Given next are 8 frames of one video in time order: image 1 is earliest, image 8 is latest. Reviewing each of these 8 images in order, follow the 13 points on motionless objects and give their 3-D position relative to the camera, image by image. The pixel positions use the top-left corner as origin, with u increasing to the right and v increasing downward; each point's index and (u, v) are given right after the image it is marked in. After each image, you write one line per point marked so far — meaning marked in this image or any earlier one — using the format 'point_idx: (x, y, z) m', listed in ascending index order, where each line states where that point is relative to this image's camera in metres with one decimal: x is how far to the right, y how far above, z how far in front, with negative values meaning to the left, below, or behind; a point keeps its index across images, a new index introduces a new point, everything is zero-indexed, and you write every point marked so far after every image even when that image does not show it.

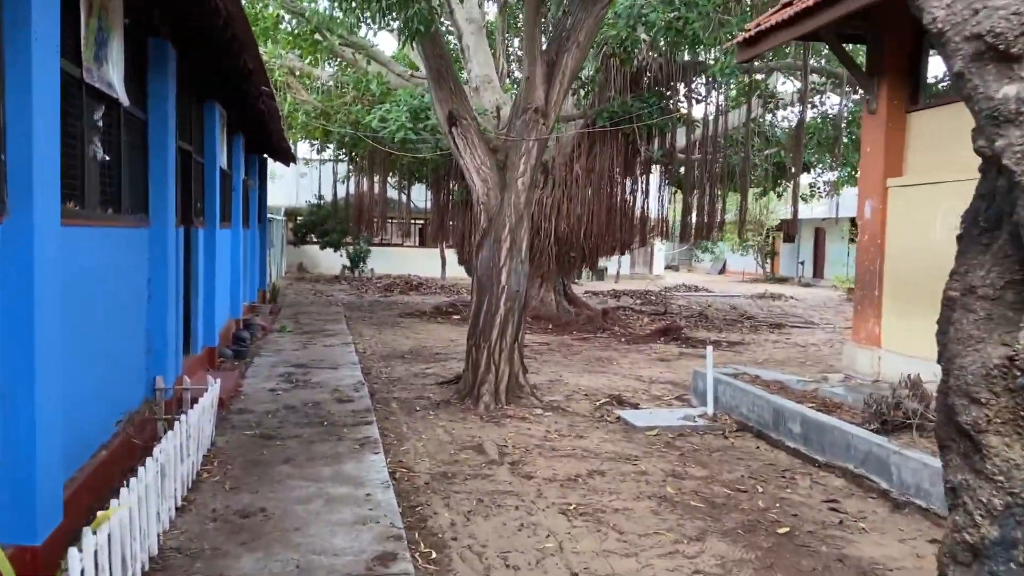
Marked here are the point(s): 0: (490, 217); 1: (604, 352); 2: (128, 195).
0: (-0.2, +0.6, +6.2) m
1: (+1.2, -0.8, +10.1) m
2: (-2.2, +0.5, +4.6) m
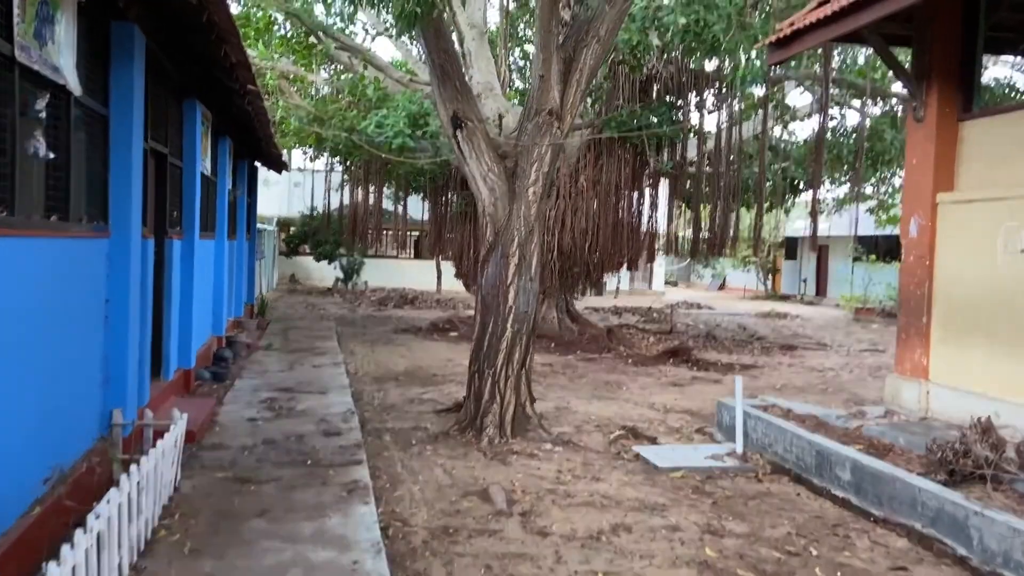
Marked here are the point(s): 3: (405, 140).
0: (-0.1, +0.4, +5.6) m
1: (+1.2, -1.0, +9.4) m
2: (-2.1, +0.4, +3.9) m
3: (-1.3, +1.9, +10.0) m
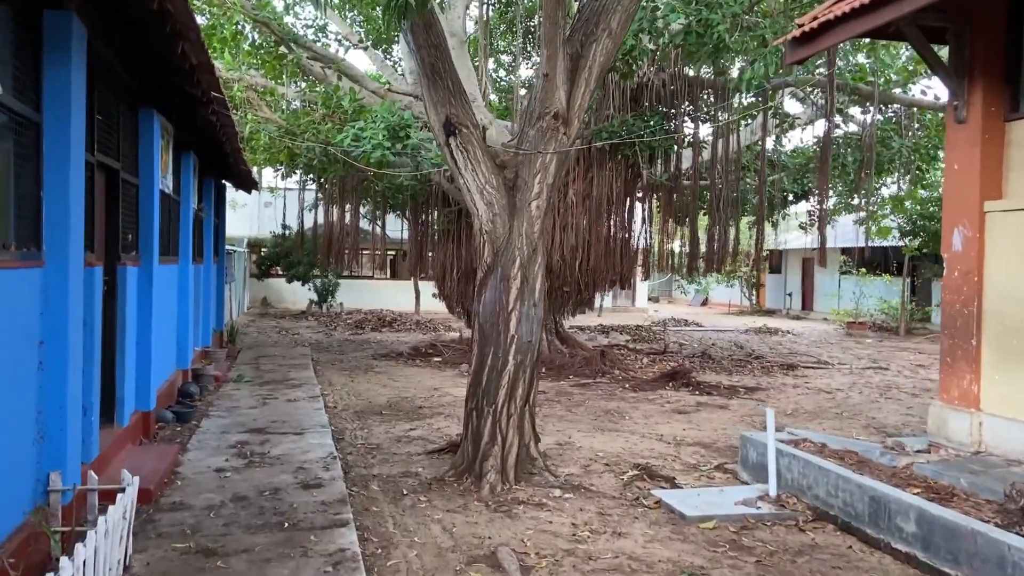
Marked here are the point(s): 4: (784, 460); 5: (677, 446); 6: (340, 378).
0: (-0.1, +0.2, +5.0) m
1: (+1.1, -1.3, +8.8) m
2: (-2.1, +0.3, +3.2) m
3: (-1.5, +1.6, +9.4) m
4: (+1.7, -1.1, +5.1) m
5: (+1.4, -1.3, +6.8) m
6: (-2.2, -1.2, +10.2) m
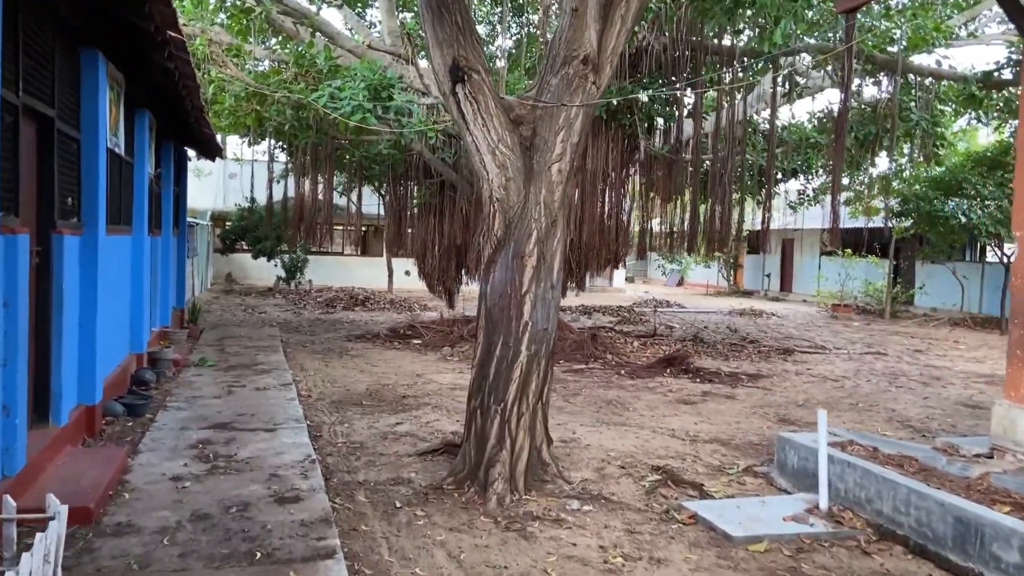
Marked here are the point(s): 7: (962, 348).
0: (0.0, +0.4, +4.2) m
1: (+1.0, -1.1, +8.1) m
2: (-1.9, +0.4, +2.4) m
3: (-1.6, +1.8, +8.5) m
4: (+1.8, -1.0, +4.4) m
5: (+1.4, -1.2, +6.1) m
6: (-2.4, -0.9, +9.4) m
7: (+7.3, -1.0, +12.8) m
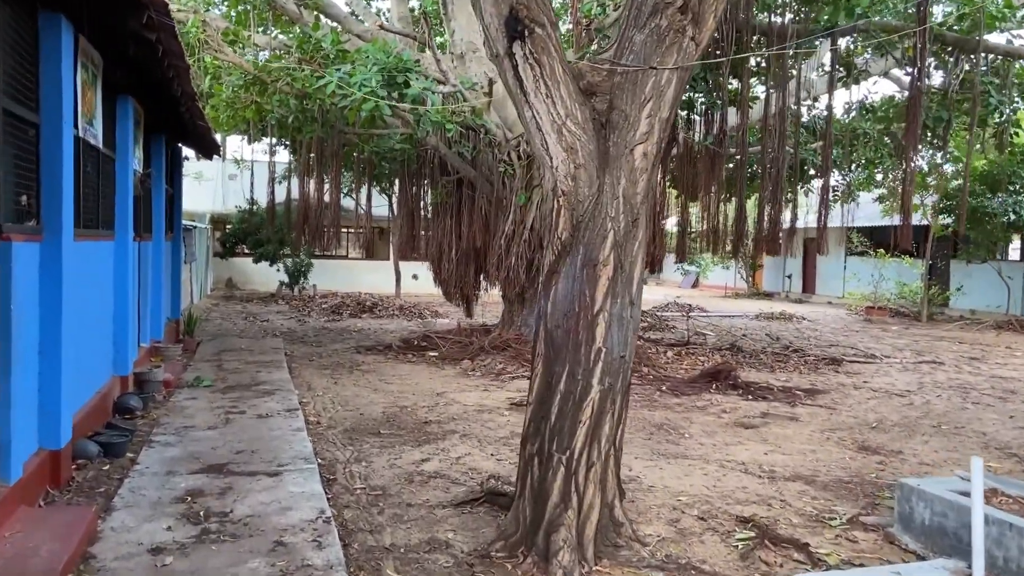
0: (+0.3, +0.3, +3.3) m
1: (+1.3, -1.1, +7.2) m
2: (-1.6, +0.3, +1.5) m
3: (-1.3, +1.7, +7.6) m
4: (+2.1, -1.1, +3.5) m
5: (+1.7, -1.3, +5.2) m
6: (-2.0, -1.0, +8.5) m
7: (+7.6, -1.0, +11.9) m
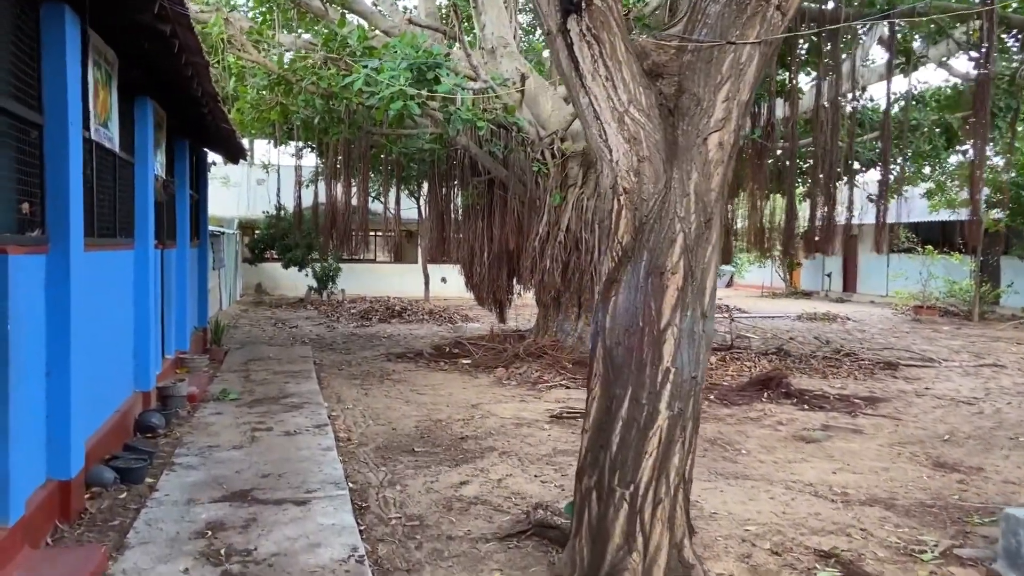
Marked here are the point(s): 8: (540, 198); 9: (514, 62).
0: (+0.5, +0.2, +2.9) m
1: (+1.7, -1.2, +6.7) m
2: (-1.5, +0.2, +1.1) m
3: (-0.9, +1.7, +7.2) m
4: (+2.3, -1.1, +3.0) m
5: (+2.0, -1.3, +4.7) m
6: (-1.7, -1.1, +8.1) m
7: (+8.1, -1.0, +11.2) m
8: (+0.3, +1.1, +9.6) m
9: (0.0, +2.6, +9.2) m
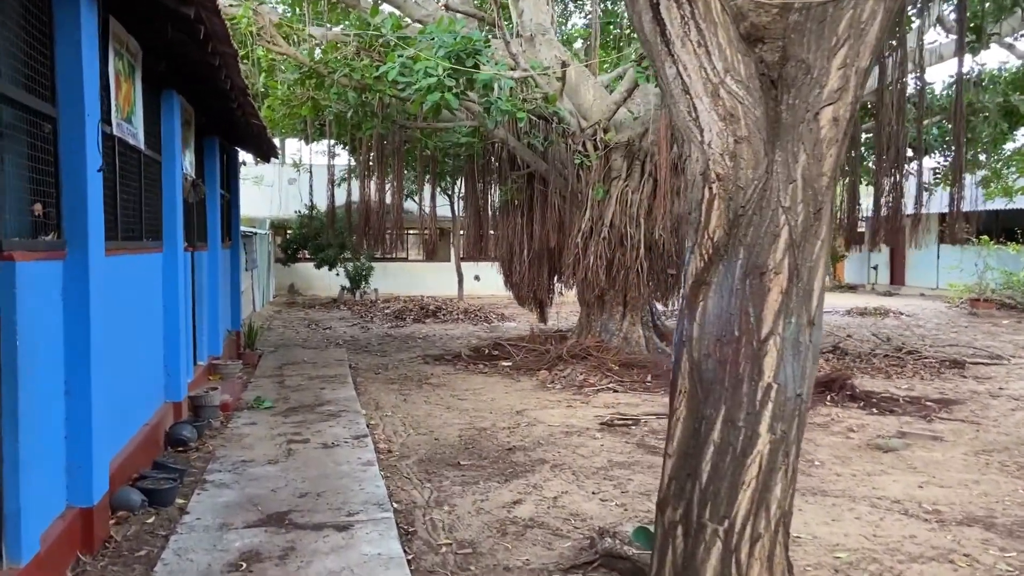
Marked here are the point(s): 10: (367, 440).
0: (+0.7, +0.2, +2.4) m
1: (+2.0, -1.1, +6.3) m
2: (-1.3, +0.2, +0.8) m
3: (-0.6, +1.7, +6.9) m
4: (+2.6, -1.1, +2.5) m
5: (+2.3, -1.3, +4.2) m
6: (-1.2, -1.1, +7.8) m
7: (+8.6, -0.8, +10.5) m
8: (+0.8, +1.1, +9.2) m
9: (+0.5, +2.6, +8.8) m
10: (-1.0, -1.1, +5.7) m
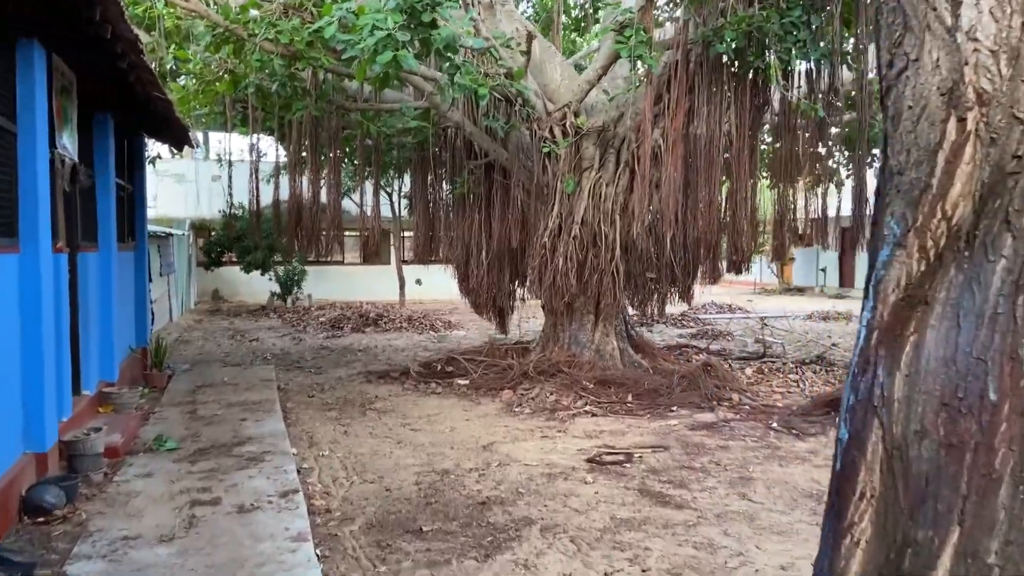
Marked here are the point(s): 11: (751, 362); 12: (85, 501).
0: (+0.8, +0.2, +1.3) m
1: (+1.9, -1.2, +5.2) m
2: (-1.1, +0.1, -0.6) m
3: (-0.8, +1.6, +5.6) m
4: (+2.7, -1.1, +1.5) m
5: (+2.3, -1.3, +3.2) m
6: (-1.5, -1.1, +6.4) m
7: (+8.1, -0.9, +9.9) m
8: (+0.4, +1.0, +8.0) m
9: (0.0, +2.6, +7.6) m
10: (-1.2, -1.1, +4.3) m
11: (+2.8, -0.9, +9.2) m
12: (-2.3, -1.1, +4.3) m
